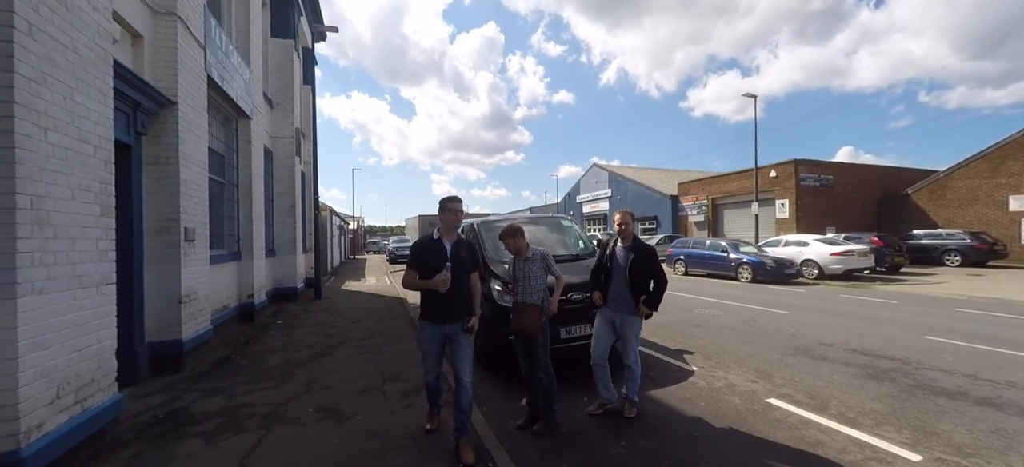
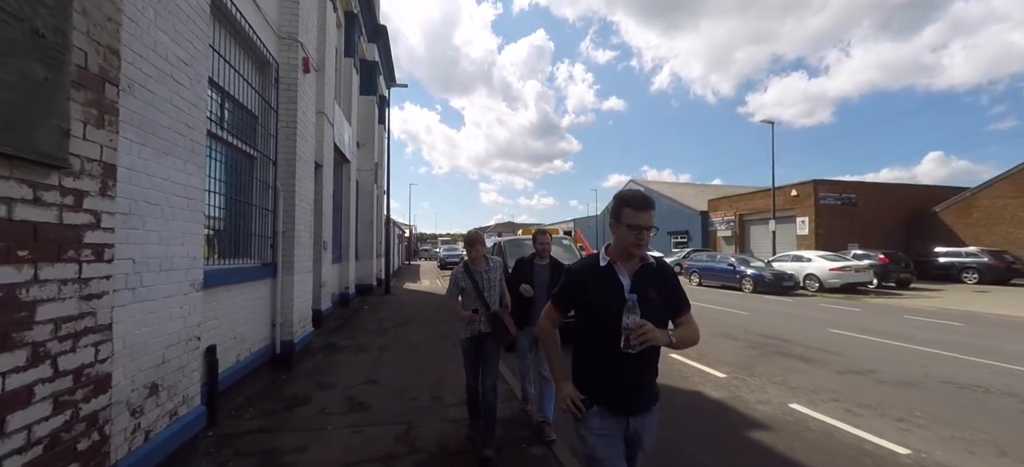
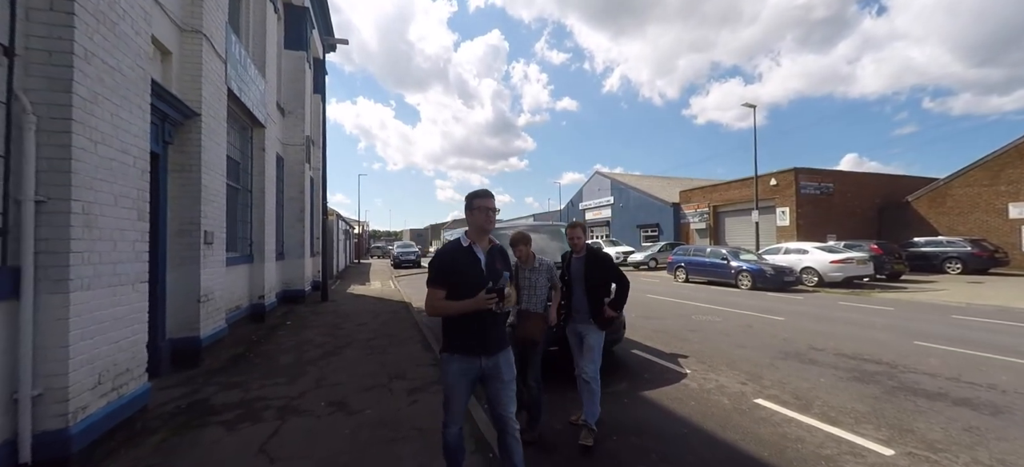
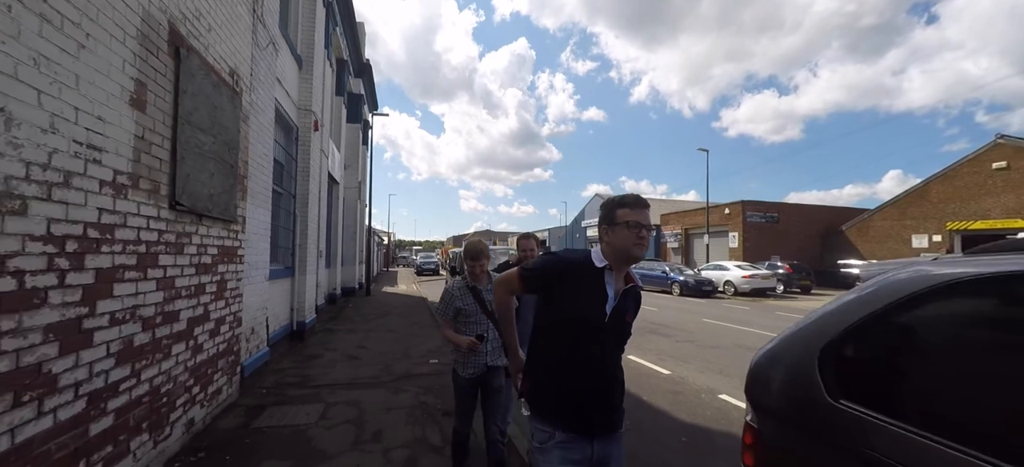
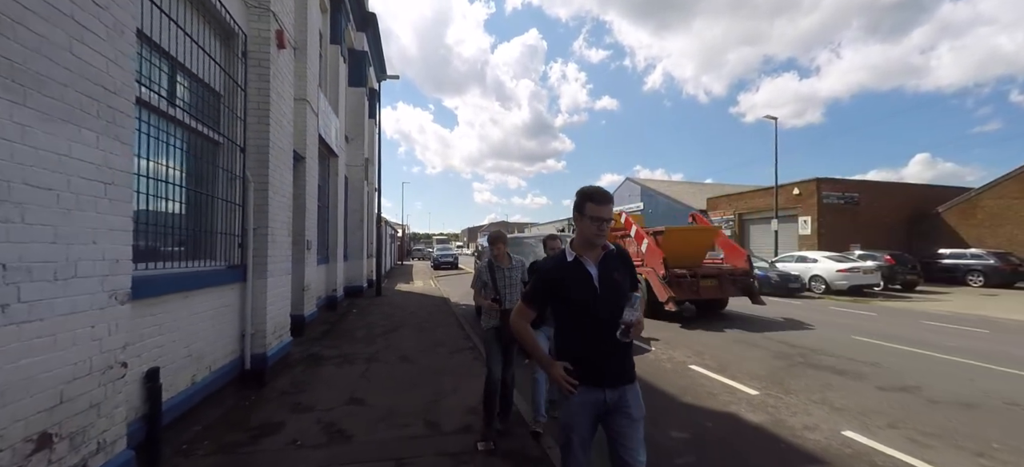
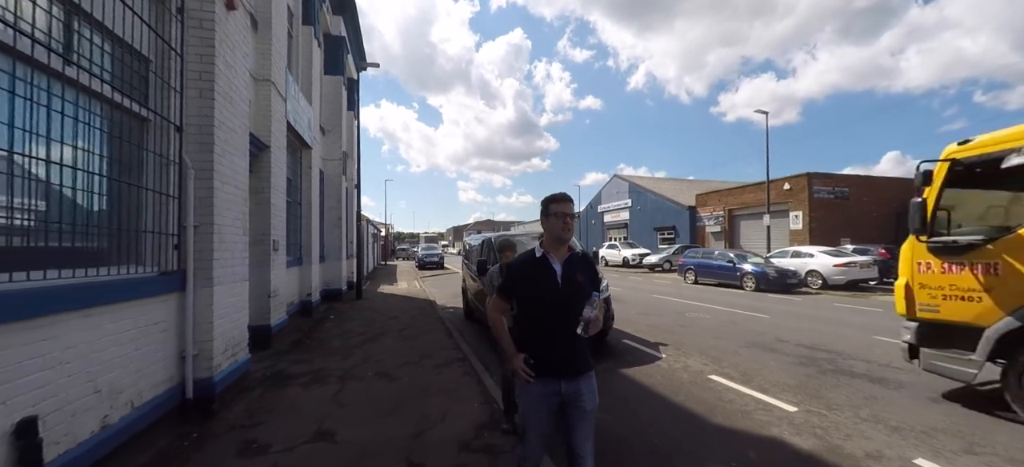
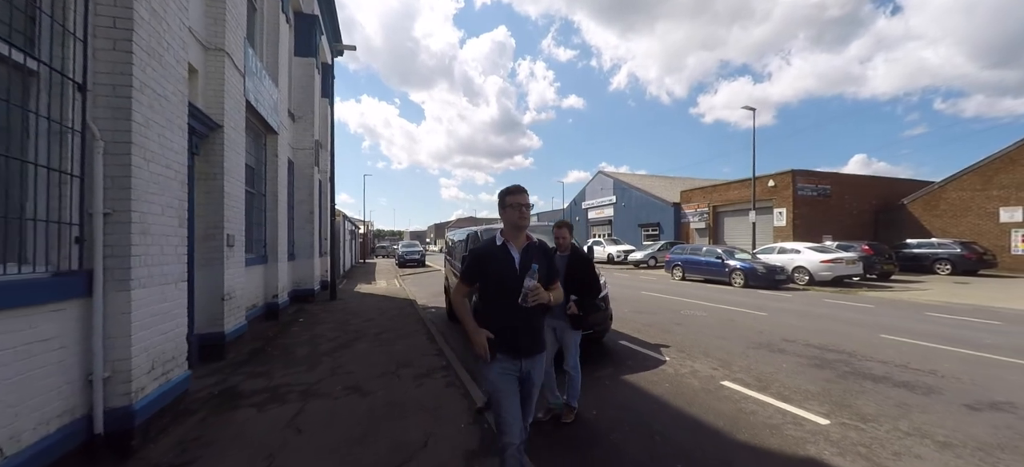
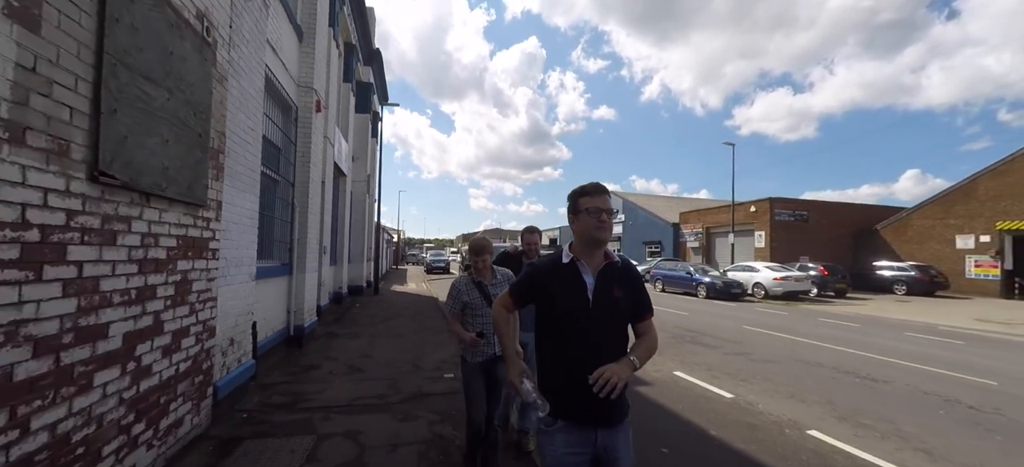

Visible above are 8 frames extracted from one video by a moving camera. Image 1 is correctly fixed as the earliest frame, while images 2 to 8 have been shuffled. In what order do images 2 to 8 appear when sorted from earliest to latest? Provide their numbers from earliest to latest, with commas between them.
3, 7, 6, 5, 2, 8, 4
